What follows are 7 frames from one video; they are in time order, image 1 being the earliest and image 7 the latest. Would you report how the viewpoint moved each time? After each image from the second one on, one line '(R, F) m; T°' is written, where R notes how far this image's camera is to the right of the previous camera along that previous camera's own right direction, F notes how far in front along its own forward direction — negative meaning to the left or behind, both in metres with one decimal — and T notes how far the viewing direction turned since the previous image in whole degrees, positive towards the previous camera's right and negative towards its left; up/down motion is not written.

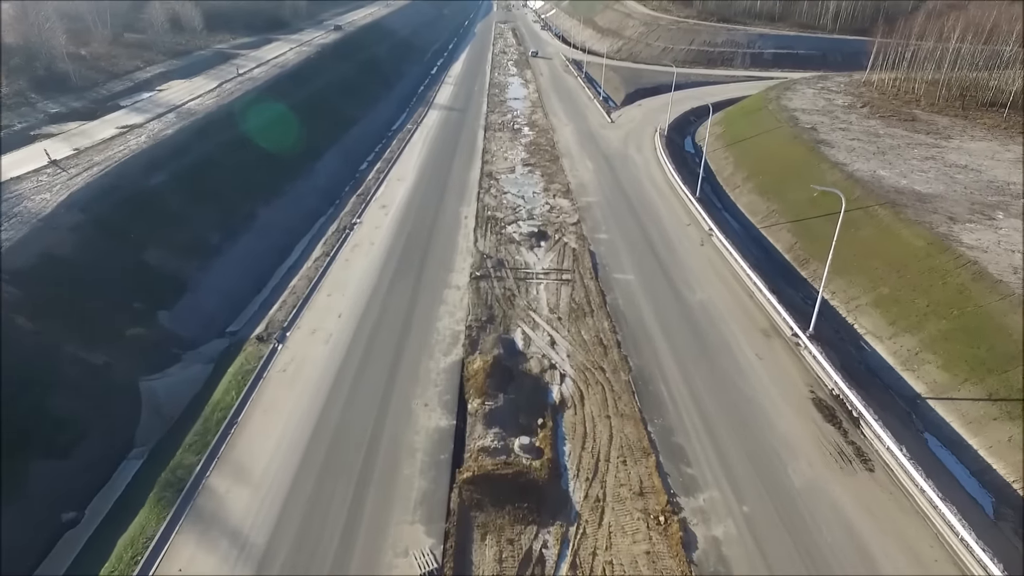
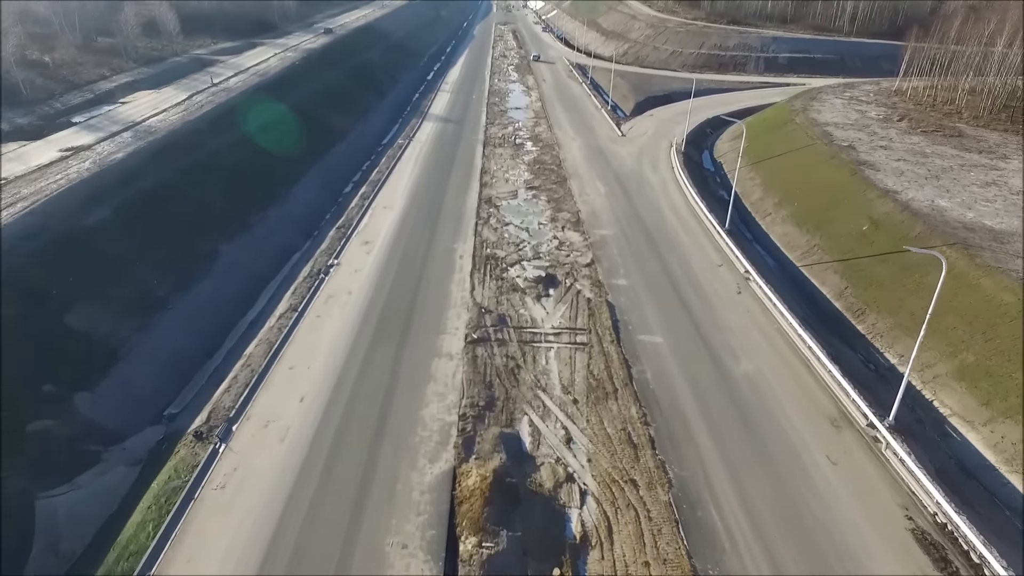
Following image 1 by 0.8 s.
(-0.1, +3.1) m; 0°
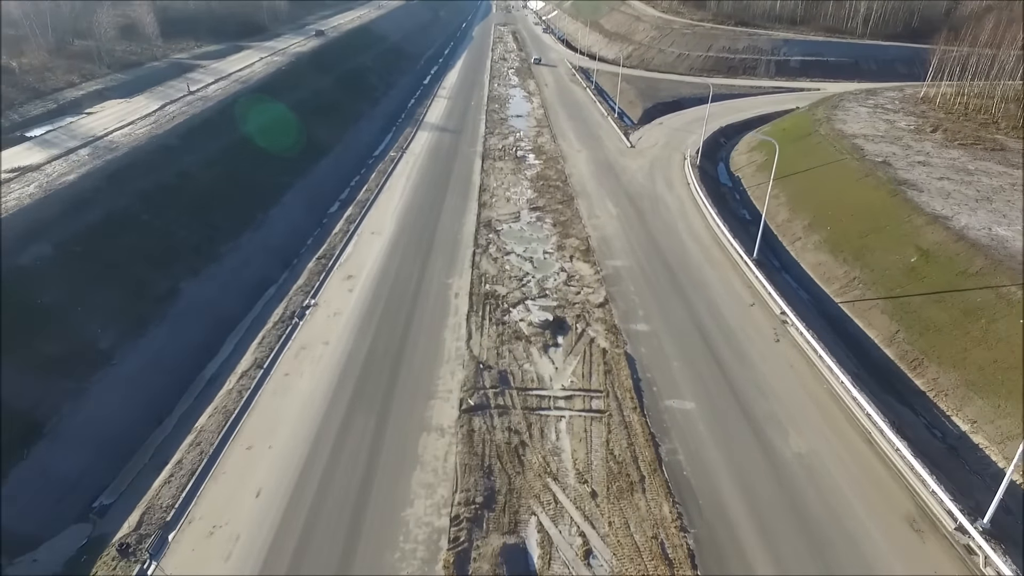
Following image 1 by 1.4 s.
(-0.1, +2.3) m; 0°
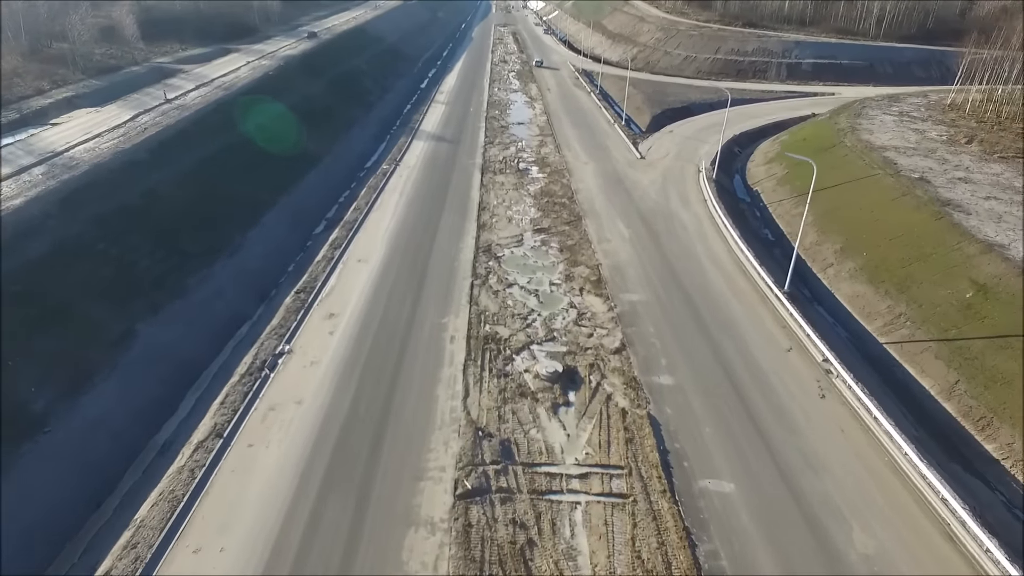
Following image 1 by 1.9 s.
(-0.1, +2.0) m; 0°
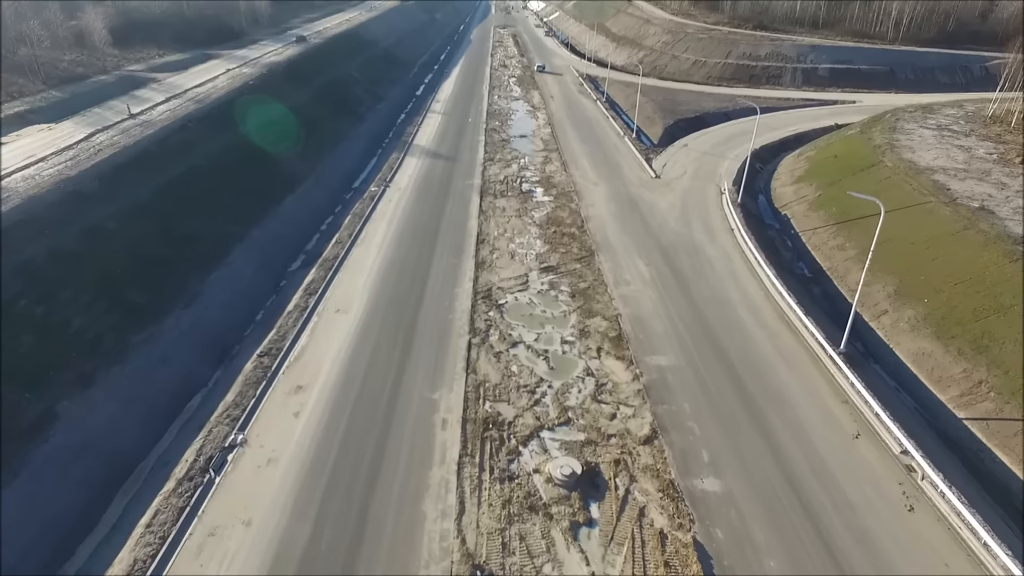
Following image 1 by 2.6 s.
(-0.1, +2.7) m; 0°
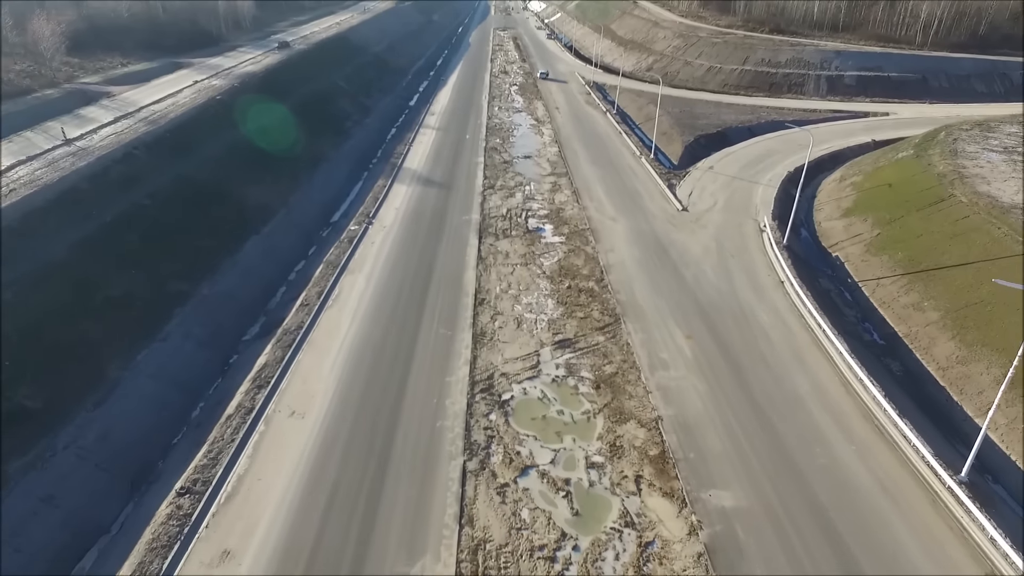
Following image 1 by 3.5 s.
(-0.2, +3.7) m; 0°
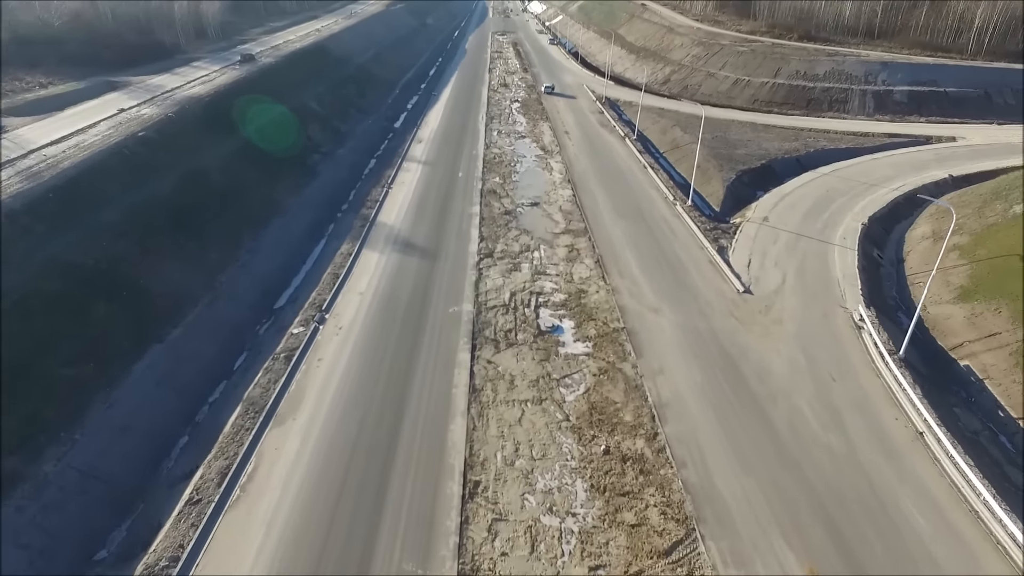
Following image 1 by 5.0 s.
(-0.2, +5.8) m; 0°
